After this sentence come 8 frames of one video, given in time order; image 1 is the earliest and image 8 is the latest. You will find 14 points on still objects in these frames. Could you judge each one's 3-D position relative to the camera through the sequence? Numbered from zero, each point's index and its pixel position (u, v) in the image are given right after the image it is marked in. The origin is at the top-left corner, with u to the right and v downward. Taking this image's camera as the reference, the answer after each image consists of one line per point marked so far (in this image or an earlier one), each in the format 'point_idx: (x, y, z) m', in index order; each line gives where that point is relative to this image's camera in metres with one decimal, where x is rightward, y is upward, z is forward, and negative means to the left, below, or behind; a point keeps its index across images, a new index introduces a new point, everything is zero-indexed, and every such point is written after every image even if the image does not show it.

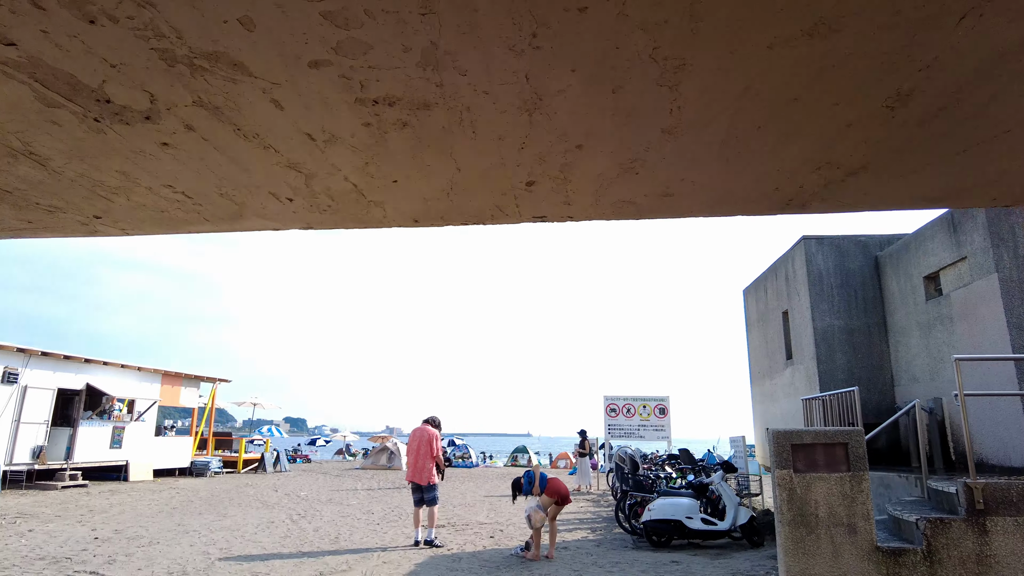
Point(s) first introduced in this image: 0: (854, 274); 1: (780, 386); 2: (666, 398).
0: (+5.1, +0.2, +9.0) m
1: (+4.6, -1.7, +10.3) m
2: (+4.7, -3.3, +18.2) m
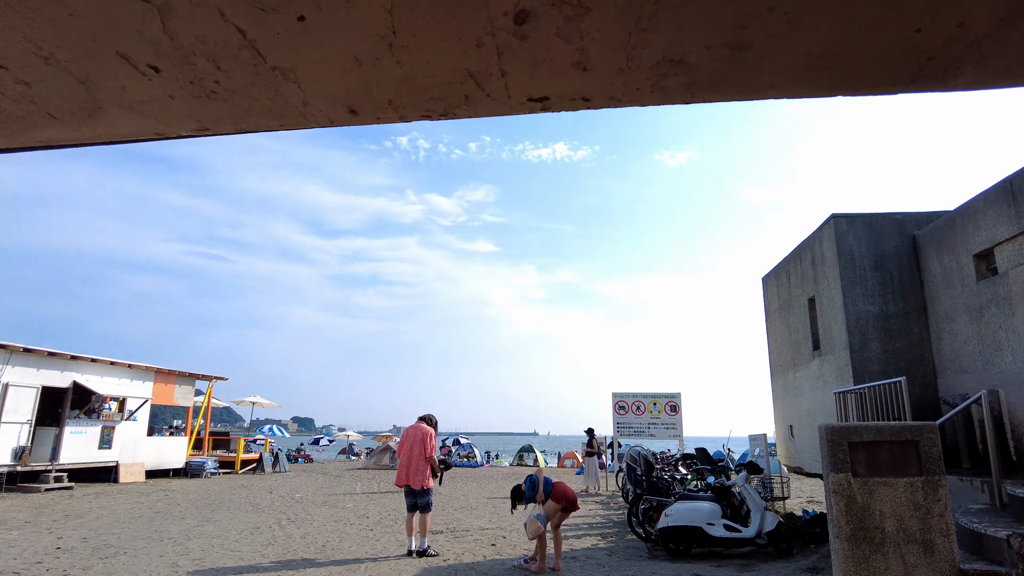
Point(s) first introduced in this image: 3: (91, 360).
0: (+5.2, +0.5, +8.2) m
1: (+4.7, -1.4, +9.5) m
2: (+4.8, -3.1, +17.4) m
3: (-11.7, -2.0, +16.6) m
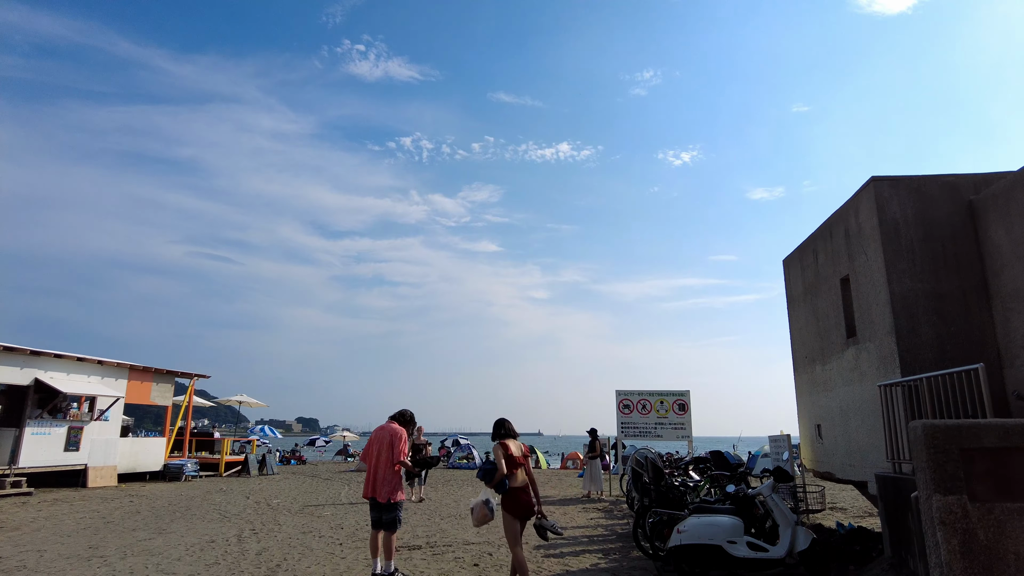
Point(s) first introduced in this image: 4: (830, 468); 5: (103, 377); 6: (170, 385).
0: (+5.0, +0.7, +7.0) m
1: (+4.5, -1.2, +8.3) m
2: (+4.7, -2.8, +16.1) m
3: (-11.8, -1.8, +15.5) m
4: (+4.5, -2.6, +8.6) m
5: (-11.7, -2.6, +17.2) m
6: (-11.3, -3.2, +19.7) m
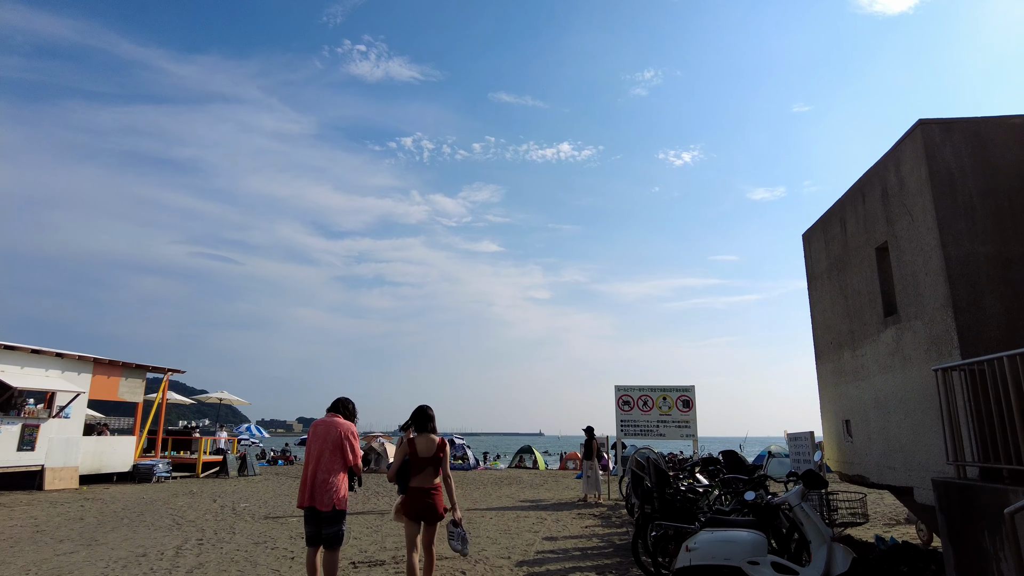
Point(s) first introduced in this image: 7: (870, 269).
0: (+4.7, +1.1, +5.7) m
1: (+4.2, -0.8, +7.0) m
2: (+4.4, -2.5, +14.9) m
3: (-12.1, -1.4, +14.3) m
4: (+4.3, -2.2, +7.4) m
5: (-12.0, -2.2, +16.0) m
6: (-11.5, -2.9, +18.5) m
7: (+4.2, +0.2, +7.1) m
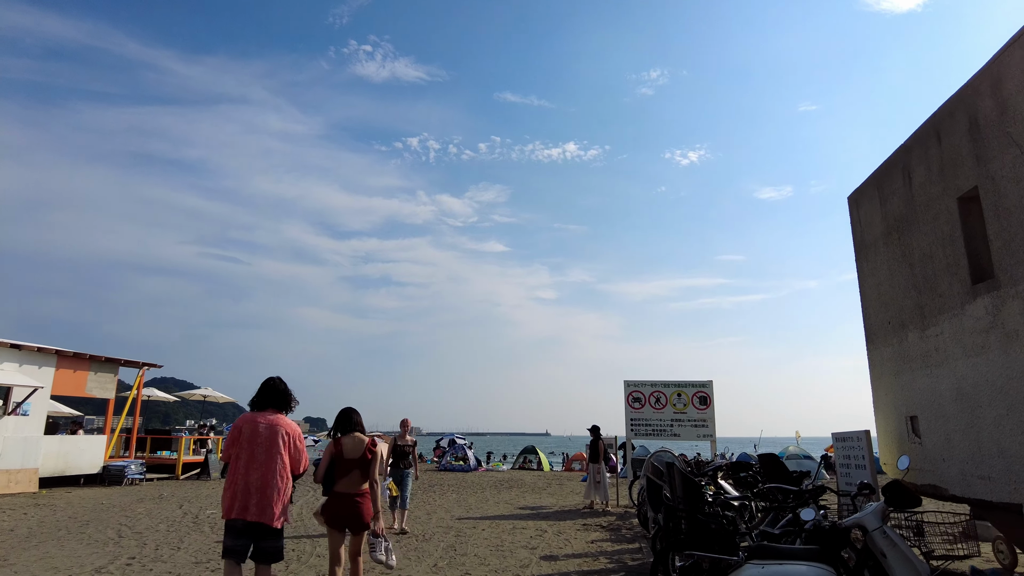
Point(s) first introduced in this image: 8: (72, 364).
0: (+4.6, +1.4, +4.3) m
1: (+4.1, -0.5, +5.6) m
2: (+4.4, -2.1, +13.4) m
3: (-12.1, -1.1, +13.0) m
4: (+4.2, -1.9, +5.9) m
5: (-12.0, -1.9, +14.7) m
6: (-11.5, -2.5, +17.2) m
7: (+4.1, +0.6, +5.6) m
8: (-11.8, -2.0, +16.1) m
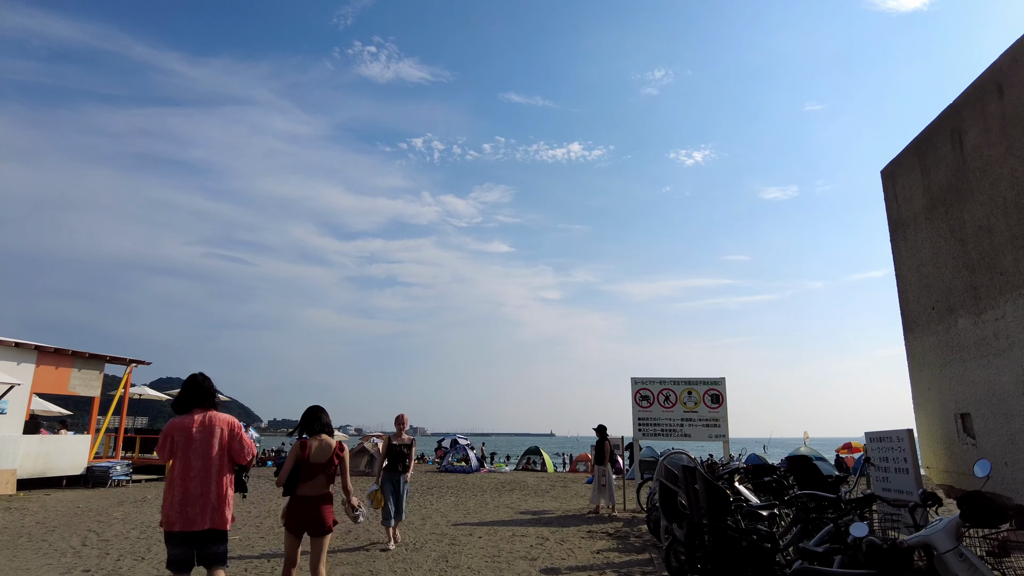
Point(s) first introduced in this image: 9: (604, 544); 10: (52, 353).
0: (+4.5, +1.6, +3.5) m
1: (+4.1, -0.3, +4.8) m
2: (+4.4, -1.9, +12.6) m
3: (-12.1, -0.9, +12.4) m
4: (+4.1, -1.7, +5.1) m
5: (-12.0, -1.7, +14.0) m
6: (-11.5, -2.3, +16.6) m
7: (+4.1, +0.8, +4.8) m
8: (-11.8, -1.9, +15.5) m
9: (+1.3, -3.6, +8.4) m
10: (-11.7, -1.7, +15.3) m
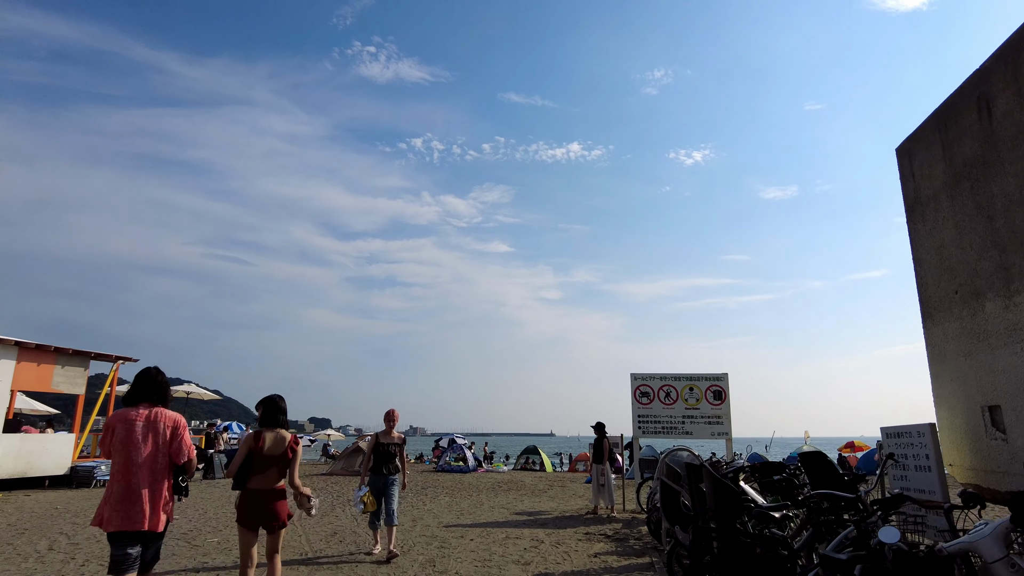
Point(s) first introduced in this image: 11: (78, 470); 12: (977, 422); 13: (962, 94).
0: (+4.4, +1.8, +3.0) m
1: (+4.0, -0.1, +4.3) m
2: (+4.3, -1.8, +12.2) m
3: (-12.2, -0.8, +11.9) m
4: (+4.0, -1.5, +4.7) m
5: (-12.1, -1.6, +13.5) m
6: (-11.6, -2.2, +16.1) m
7: (+4.0, +0.9, +4.4) m
8: (-11.9, -1.7, +15.0) m
9: (+1.2, -3.4, +7.9) m
10: (-11.8, -1.5, +14.8) m
11: (-11.1, -4.7, +15.3) m
12: (+4.2, -1.2, +5.3) m
13: (+4.1, +1.8, +5.4) m
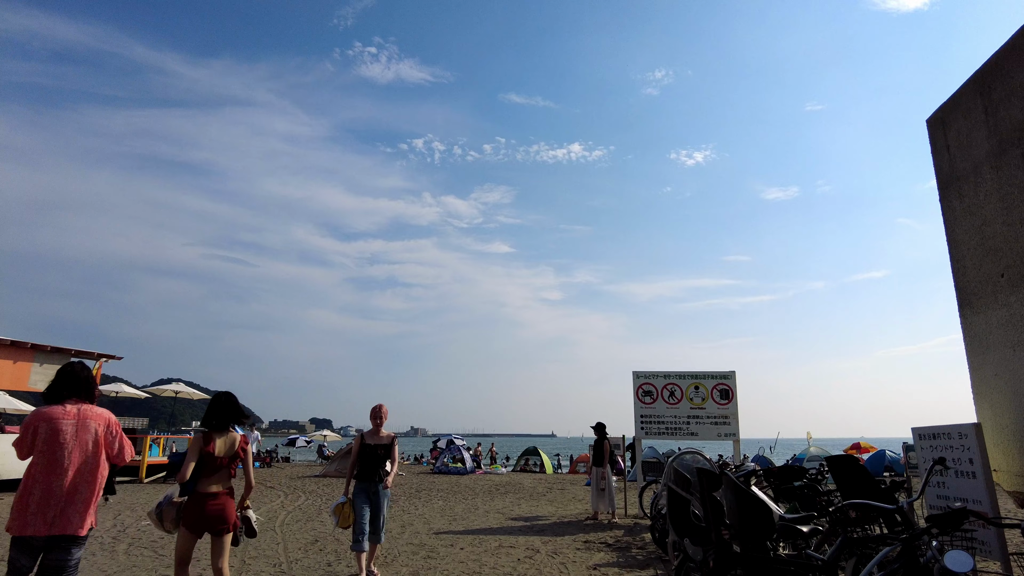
0: (+4.3, +2.0, +2.4) m
1: (+3.9, +0.1, +3.7) m
2: (+4.2, -1.6, +11.5) m
3: (-12.3, -0.6, +11.3) m
4: (+3.9, -1.4, +4.0) m
5: (-12.2, -1.4, +12.9) m
6: (-11.7, -2.1, +15.5) m
7: (+3.9, +1.1, +3.7) m
8: (-12.0, -1.6, +14.4) m
9: (+1.1, -3.3, +7.3) m
10: (-11.9, -1.4, +14.2) m
11: (-11.2, -4.5, +14.7) m
12: (+4.1, -1.0, +4.7) m
13: (+4.0, +1.9, +4.8) m
